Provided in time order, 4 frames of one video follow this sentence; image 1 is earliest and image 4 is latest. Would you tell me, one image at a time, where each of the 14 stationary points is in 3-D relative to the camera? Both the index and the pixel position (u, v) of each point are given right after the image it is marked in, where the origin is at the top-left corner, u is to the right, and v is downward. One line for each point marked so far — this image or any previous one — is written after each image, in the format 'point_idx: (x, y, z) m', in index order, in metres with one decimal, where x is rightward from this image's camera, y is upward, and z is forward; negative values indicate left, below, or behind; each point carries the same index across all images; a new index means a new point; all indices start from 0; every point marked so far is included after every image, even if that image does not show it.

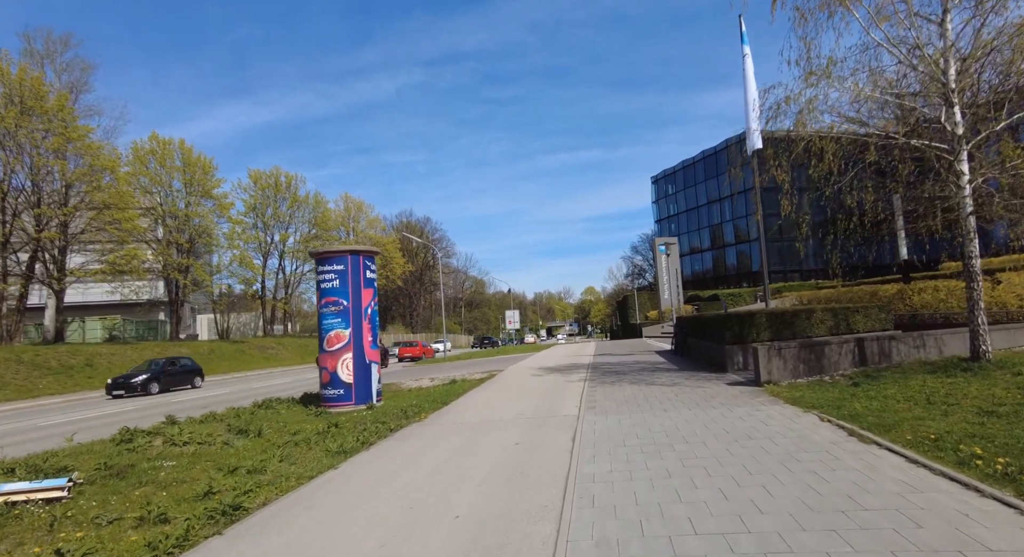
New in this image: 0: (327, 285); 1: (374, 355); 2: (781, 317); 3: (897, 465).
0: (-4.4, -0.2, +13.2) m
1: (-3.4, -1.9, +13.4) m
2: (+6.8, -1.0, +13.9) m
3: (+3.4, -1.7, +4.9) m
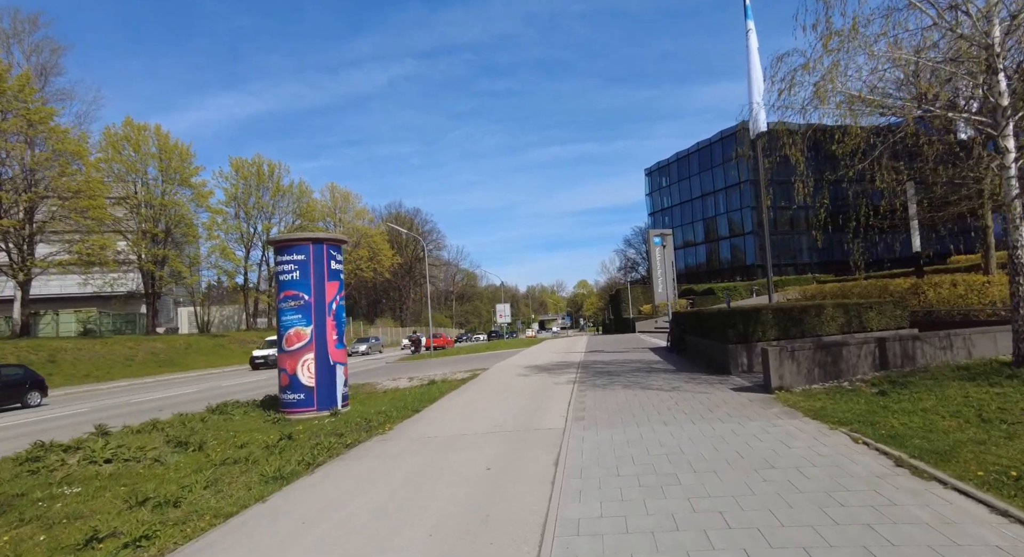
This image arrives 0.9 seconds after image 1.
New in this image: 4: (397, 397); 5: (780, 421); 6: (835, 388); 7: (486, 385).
0: (-4.8, 0.0, +11.8) m
1: (-3.8, -1.7, +12.1) m
2: (+6.4, -0.8, +12.7) m
3: (+3.1, -1.6, +3.7) m
4: (-2.9, -3.0, +13.9) m
5: (+3.6, -1.9, +7.4) m
6: (+5.3, -1.8, +9.0) m
7: (-0.7, -2.8, +14.7) m
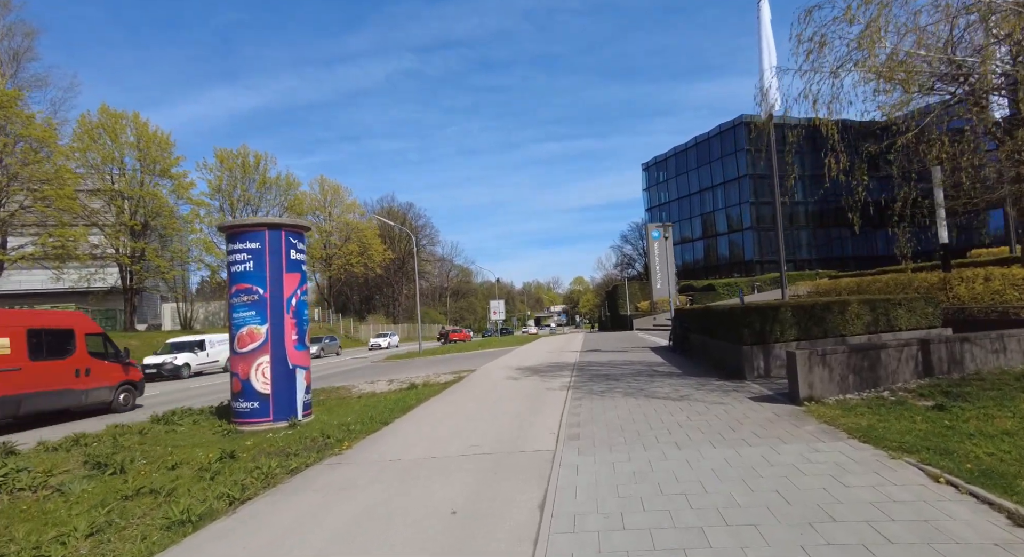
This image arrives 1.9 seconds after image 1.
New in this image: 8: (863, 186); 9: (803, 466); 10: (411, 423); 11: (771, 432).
0: (-5.1, +0.2, +10.3) m
1: (-4.1, -1.5, +10.6) m
2: (+6.1, -0.7, +11.3) m
3: (+2.9, -1.5, +2.3) m
4: (-3.2, -2.8, +12.4) m
5: (+3.3, -1.8, +6.0) m
6: (+5.0, -1.7, +7.6) m
7: (-1.0, -2.7, +13.3) m
8: (+7.0, +1.9, +10.8) m
9: (+2.8, -1.8, +5.3) m
10: (-1.7, -2.5, +9.4) m
11: (+3.1, -1.8, +6.7) m
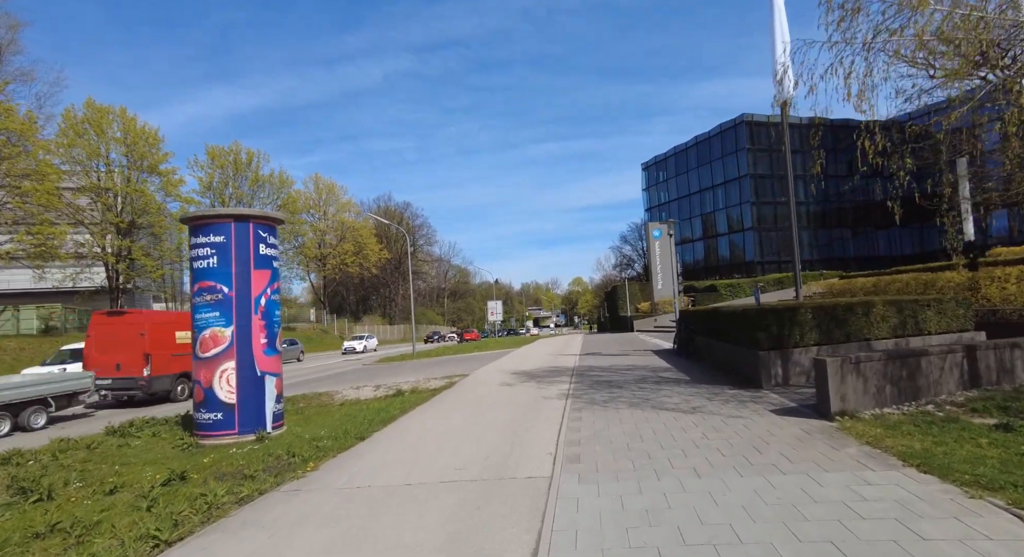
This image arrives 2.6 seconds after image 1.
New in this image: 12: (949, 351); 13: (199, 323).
0: (-5.2, +0.2, +9.3) m
1: (-4.2, -1.5, +9.6) m
2: (+6.0, -0.6, +10.3) m
3: (+2.8, -1.5, +1.3) m
4: (-3.3, -2.8, +11.4) m
5: (+3.2, -1.7, +5.0) m
6: (+4.9, -1.6, +6.6) m
7: (-1.1, -2.6, +12.3) m
8: (+6.9, +1.9, +9.8) m
9: (+2.7, -1.7, +4.2) m
10: (-1.8, -2.4, +8.3) m
11: (+3.0, -1.8, +5.6) m
12: (+5.9, -1.0, +7.4) m
13: (-5.3, -0.8, +9.3) m
